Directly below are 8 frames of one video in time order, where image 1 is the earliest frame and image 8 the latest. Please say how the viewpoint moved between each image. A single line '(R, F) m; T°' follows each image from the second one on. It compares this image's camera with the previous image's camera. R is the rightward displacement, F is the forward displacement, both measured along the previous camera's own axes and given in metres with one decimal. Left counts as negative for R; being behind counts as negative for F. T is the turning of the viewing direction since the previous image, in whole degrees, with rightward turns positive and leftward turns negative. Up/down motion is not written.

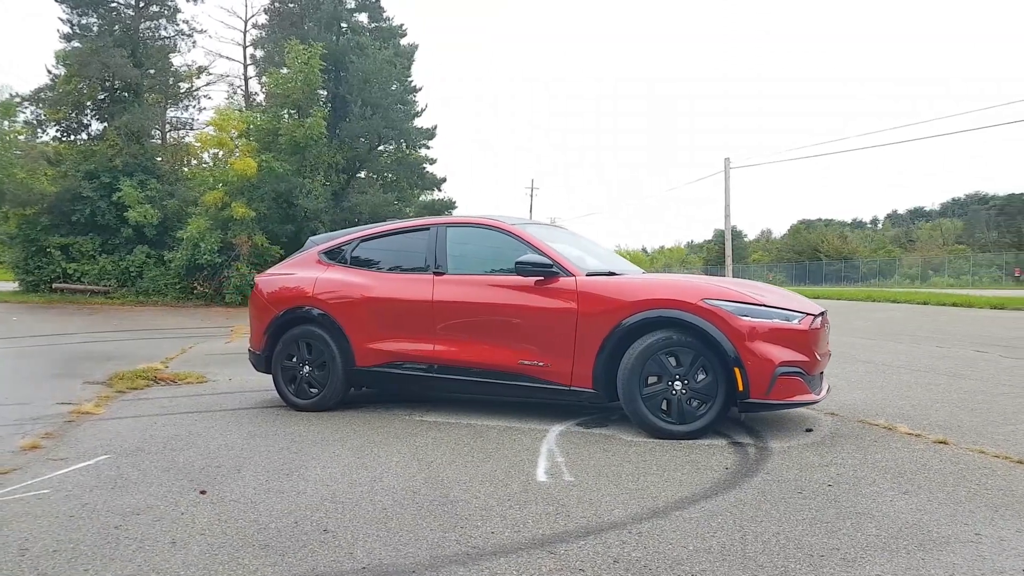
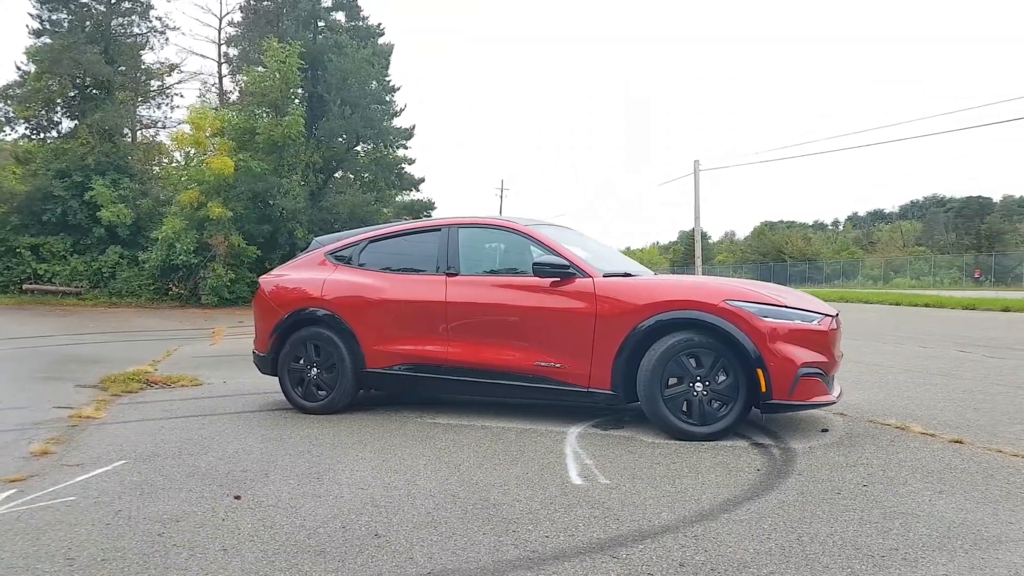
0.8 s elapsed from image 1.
(-0.3, 0.0) m; +2°
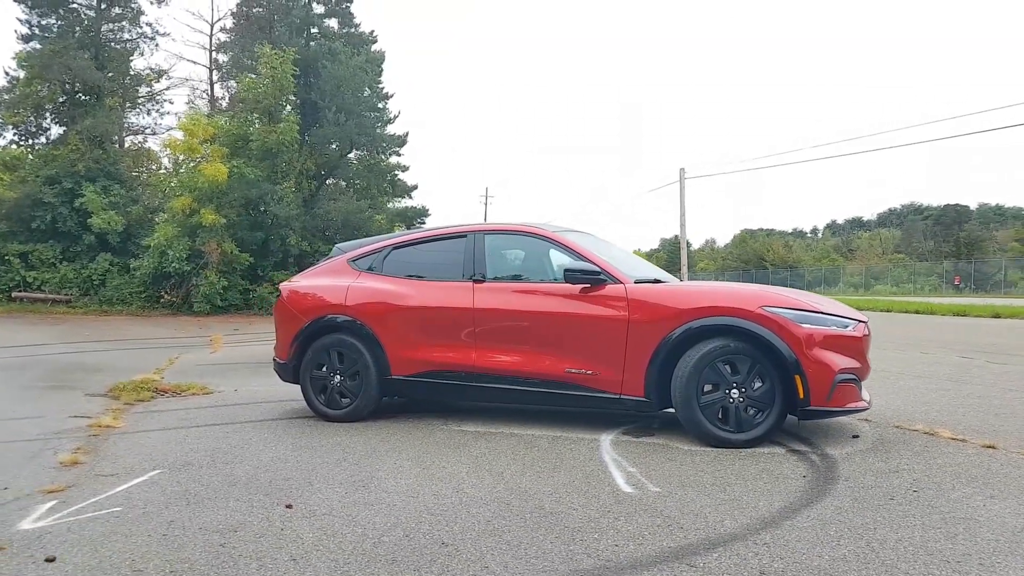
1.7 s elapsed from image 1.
(-0.3, 0.0) m; +1°
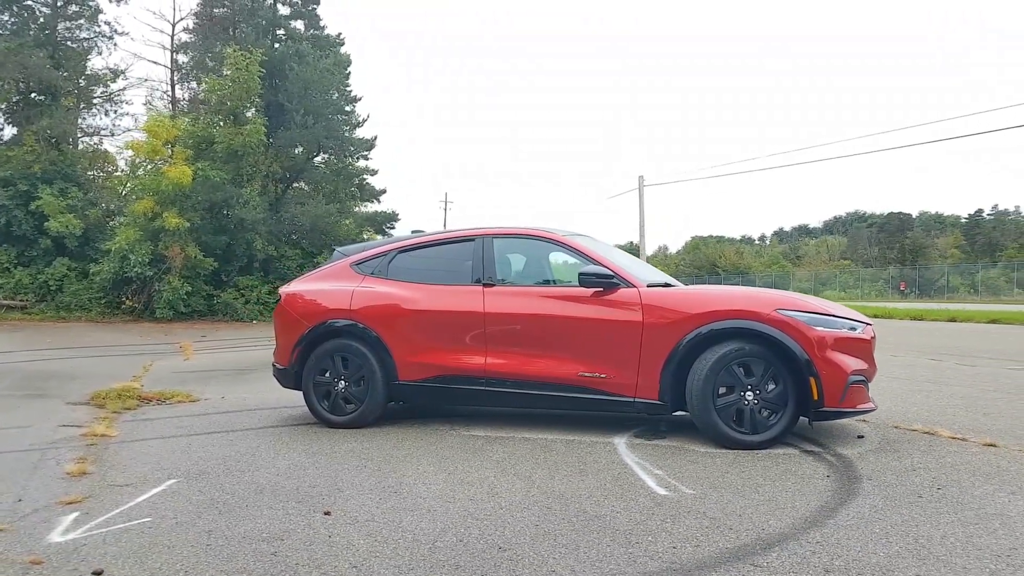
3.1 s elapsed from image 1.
(-0.3, 0.0) m; +3°
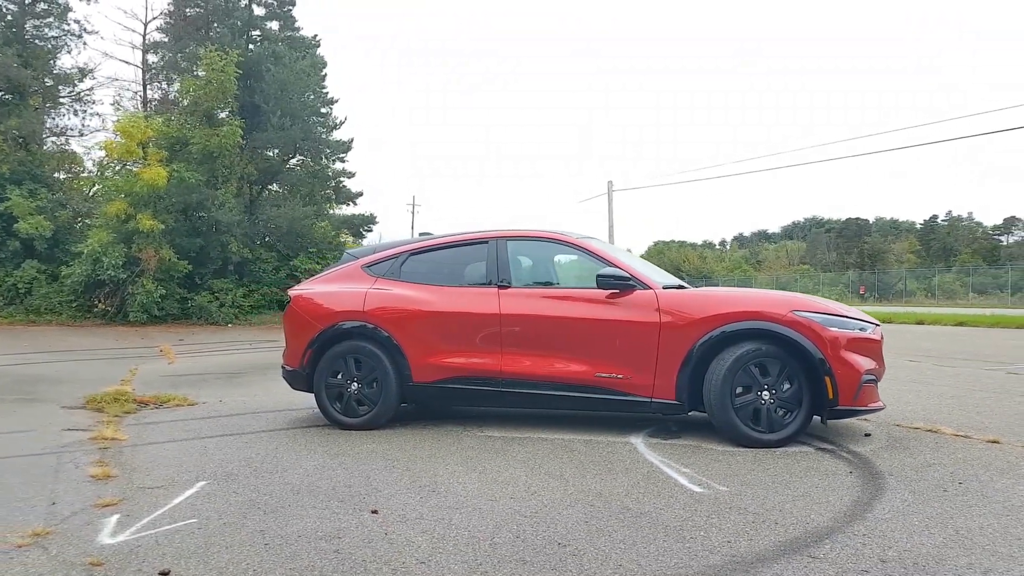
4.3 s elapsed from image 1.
(-0.3, 0.0) m; +2°
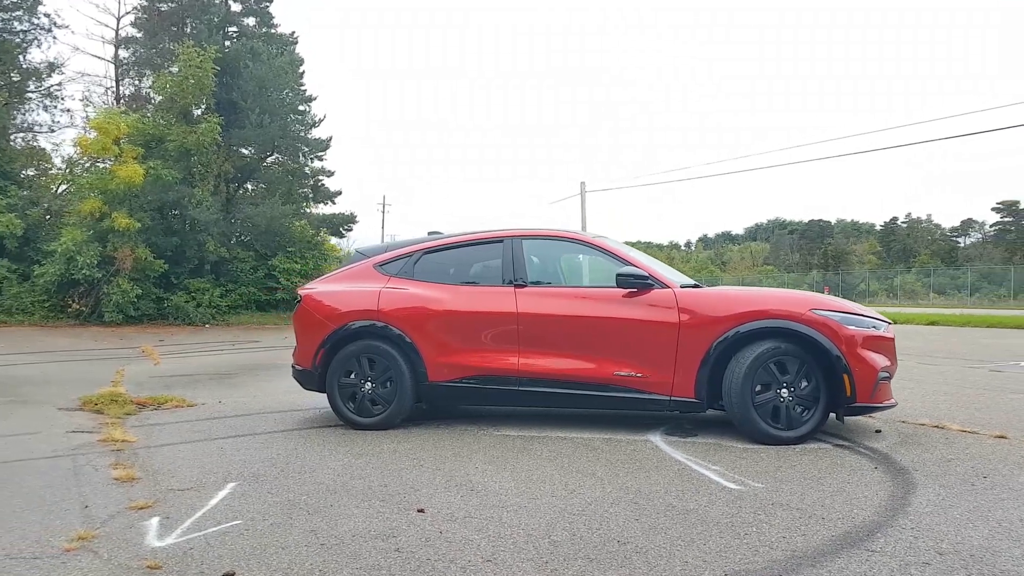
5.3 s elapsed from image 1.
(-0.3, 0.0) m; +2°
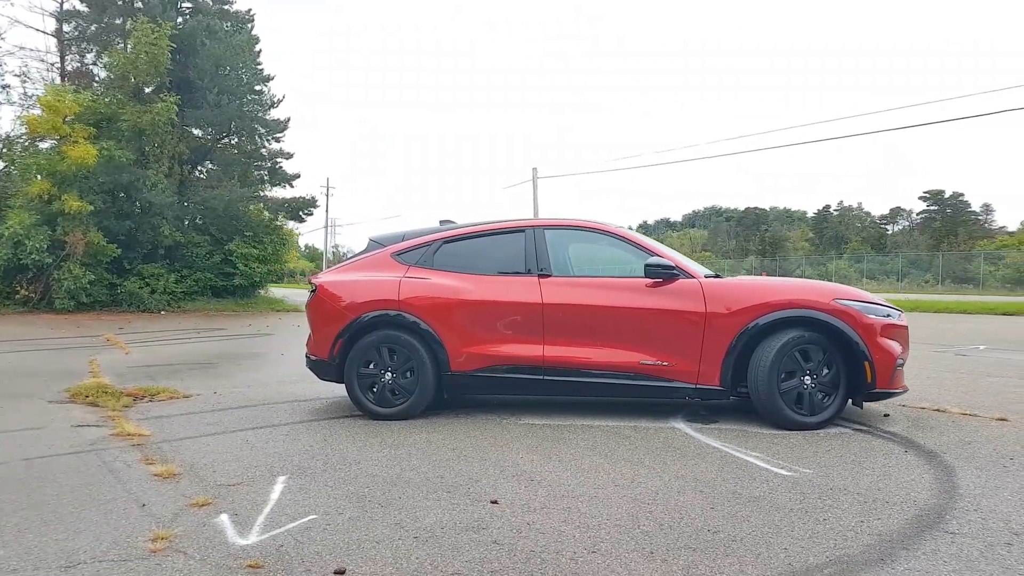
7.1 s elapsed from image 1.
(-0.5, 0.0) m; +4°
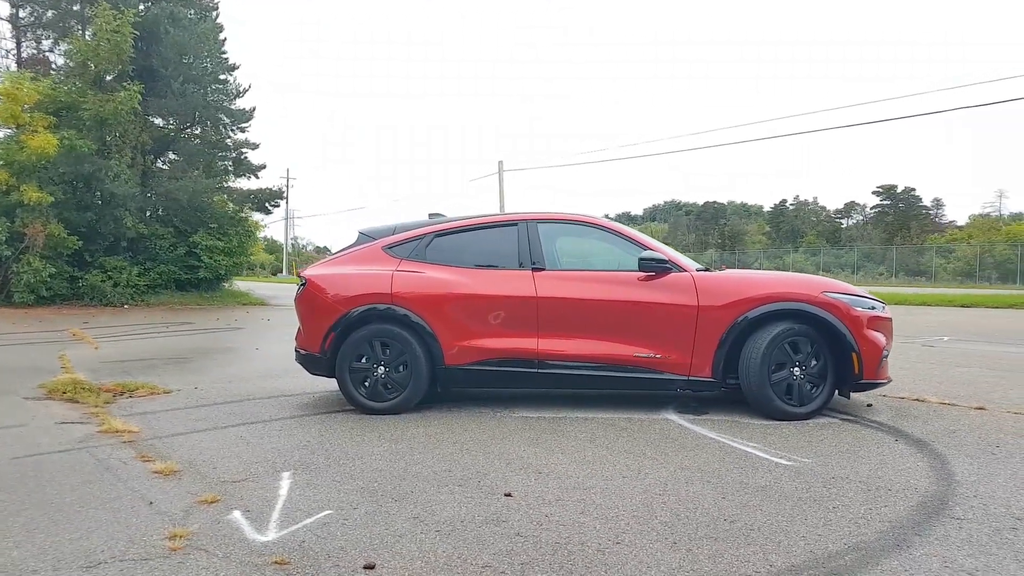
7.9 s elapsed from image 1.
(-0.2, 0.0) m; +3°
